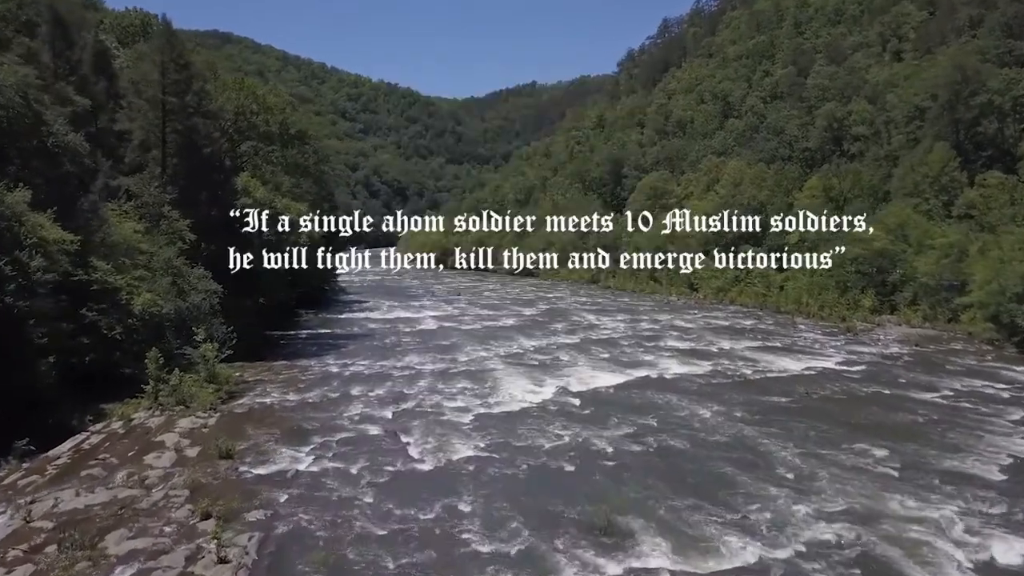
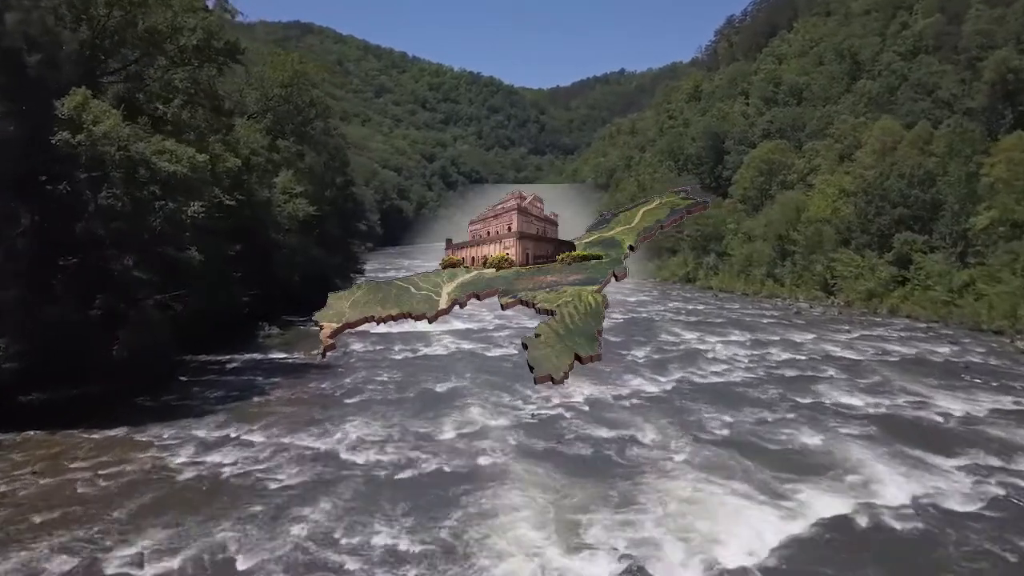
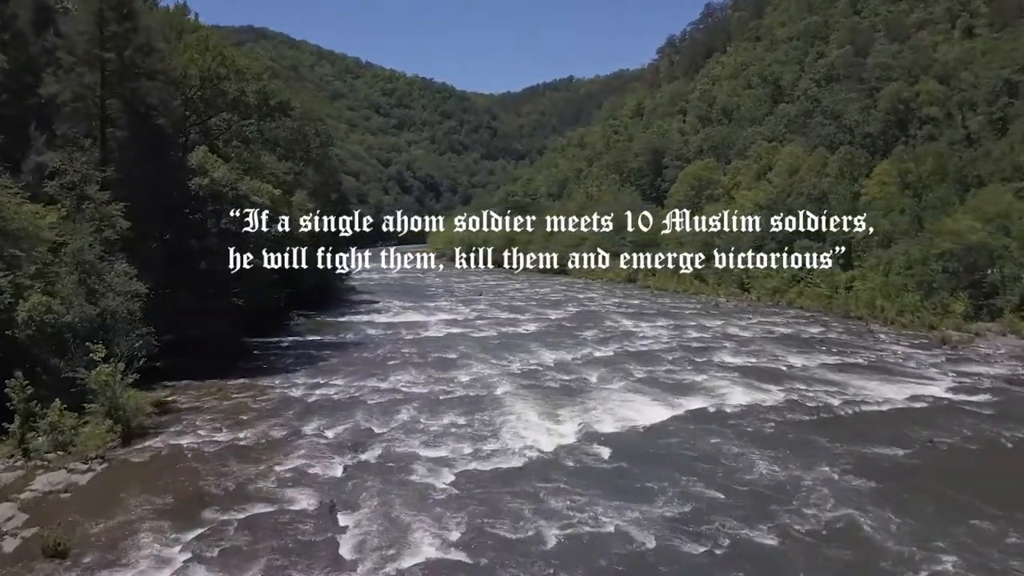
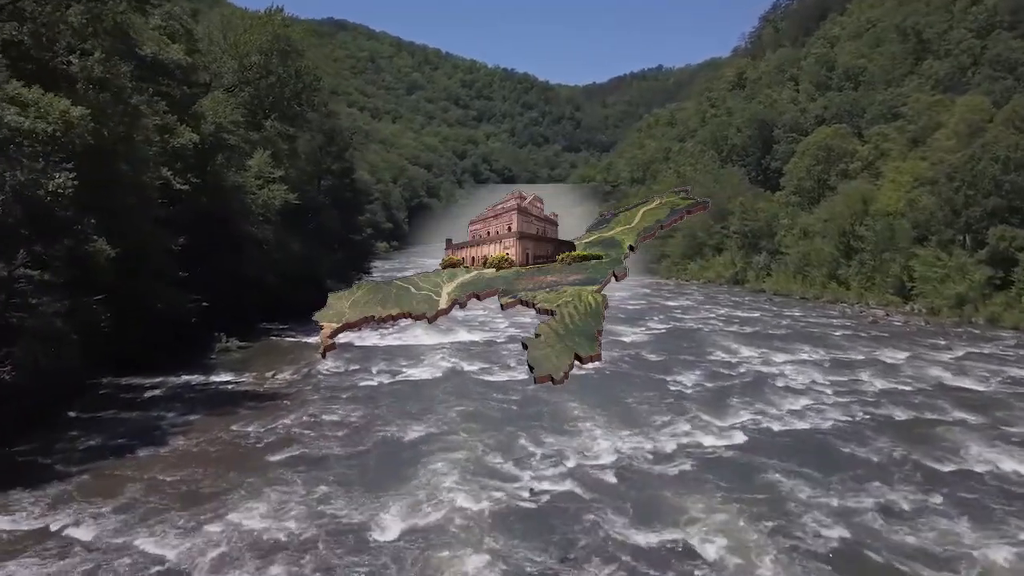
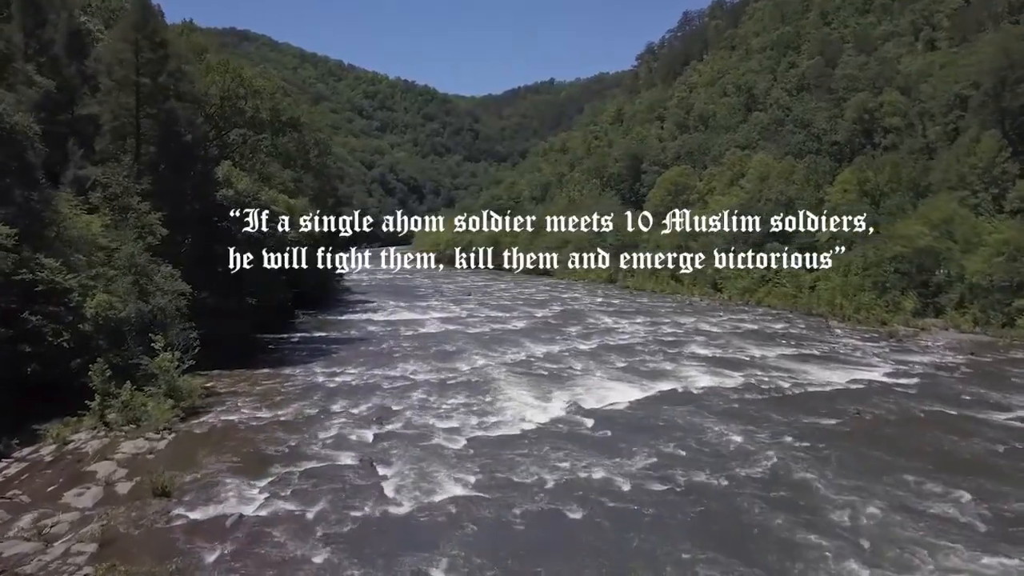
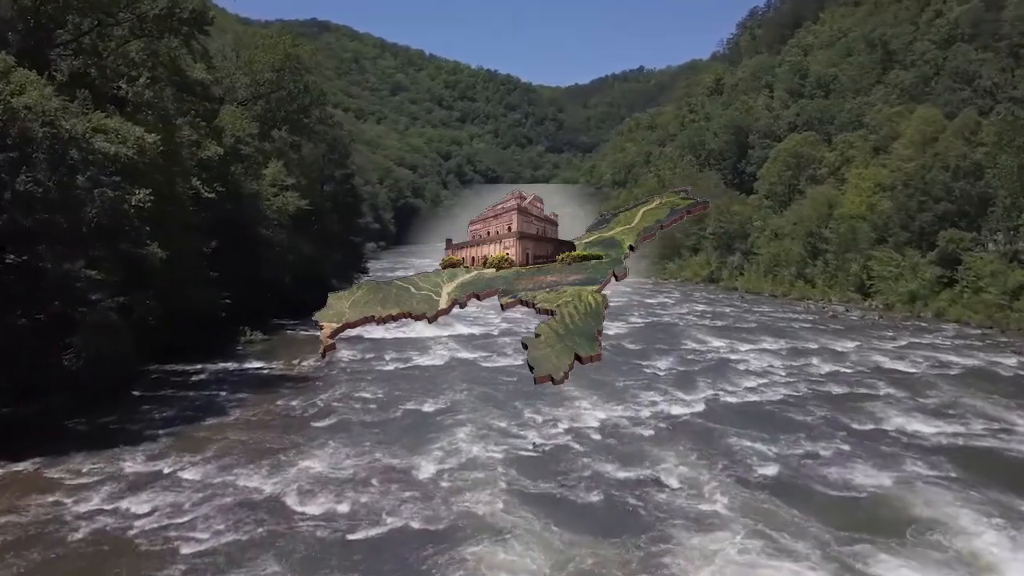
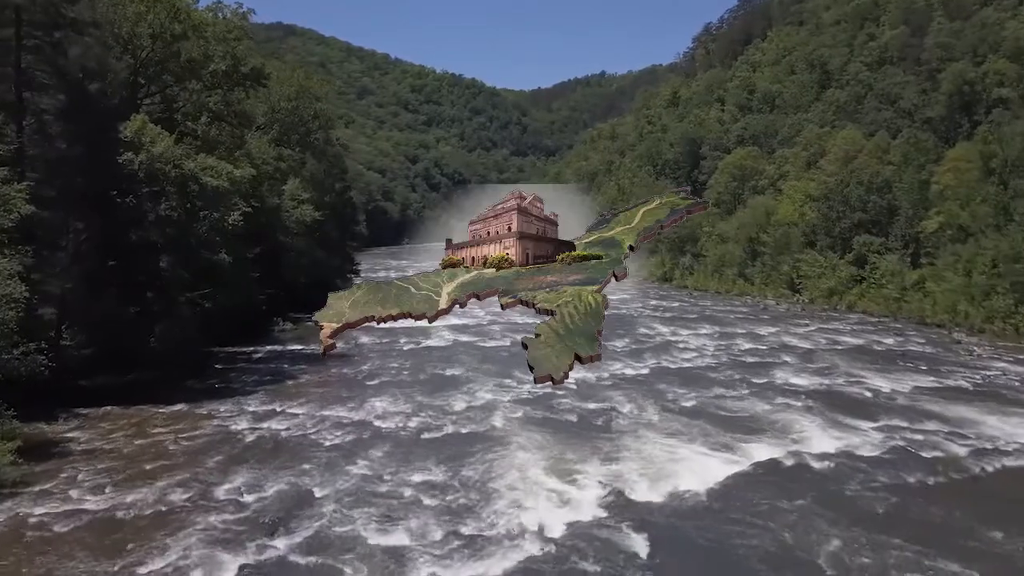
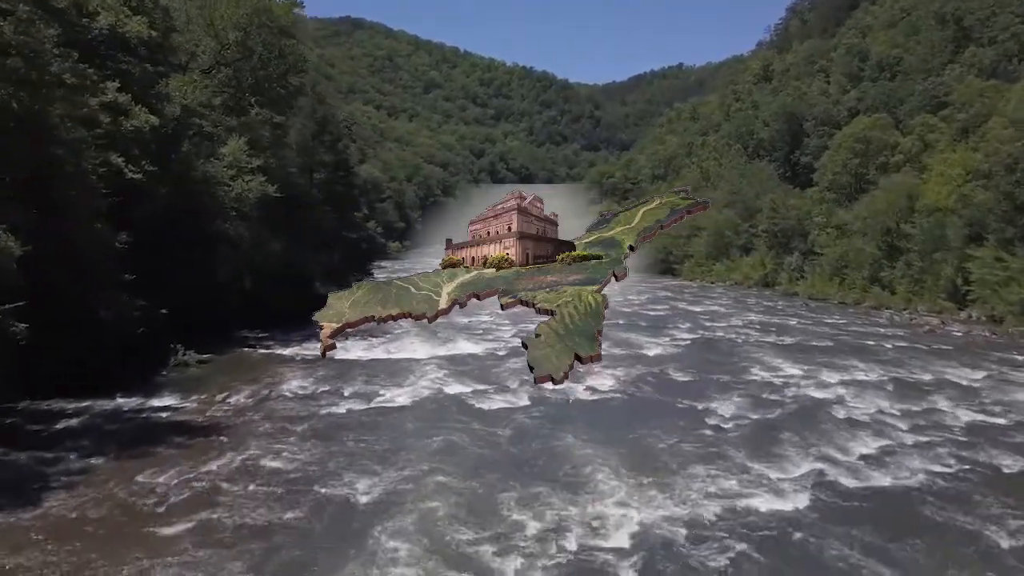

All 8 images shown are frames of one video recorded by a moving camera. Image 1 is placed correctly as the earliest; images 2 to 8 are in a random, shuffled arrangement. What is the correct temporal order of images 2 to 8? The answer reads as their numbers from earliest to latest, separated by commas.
5, 3, 7, 2, 6, 4, 8
